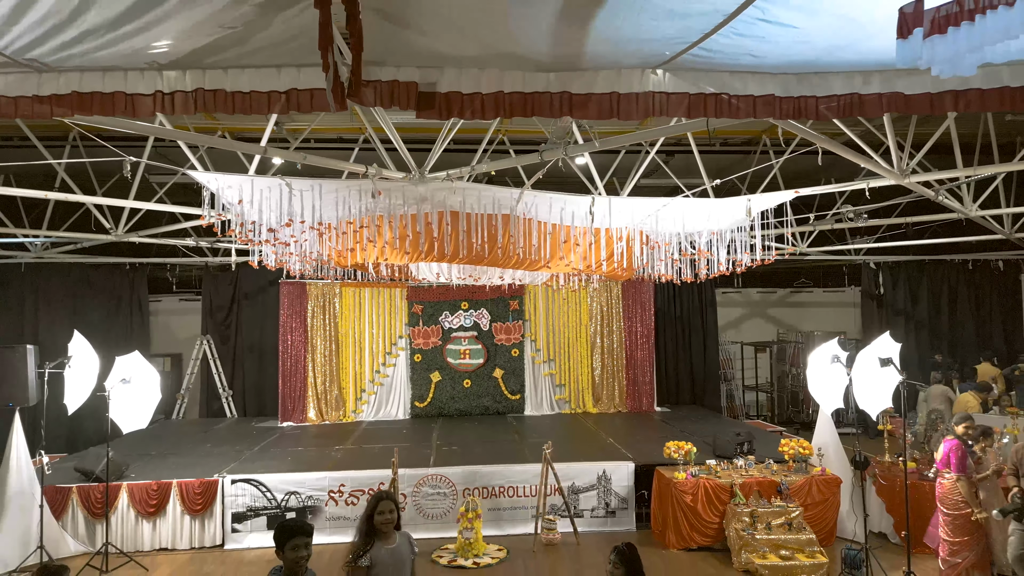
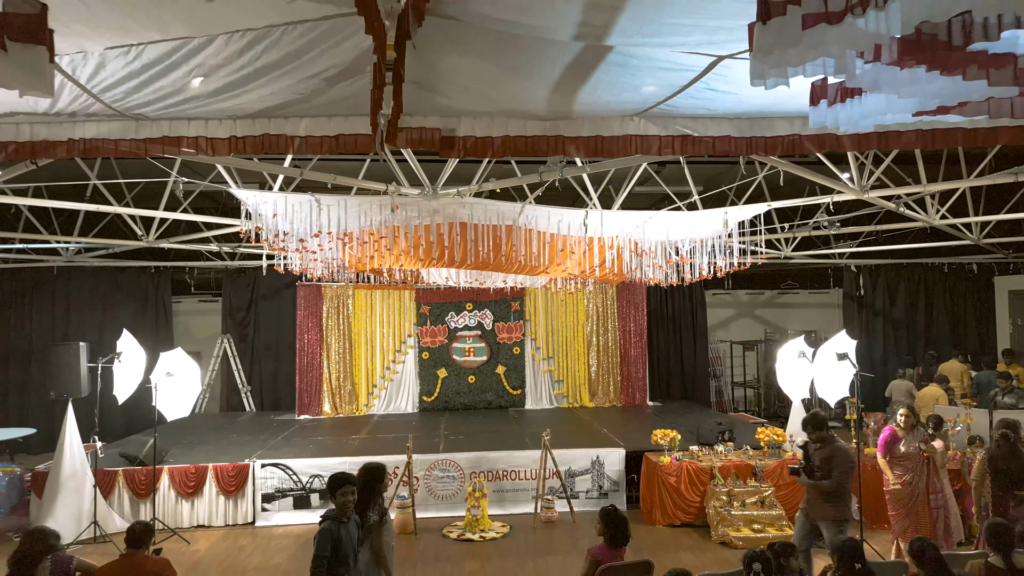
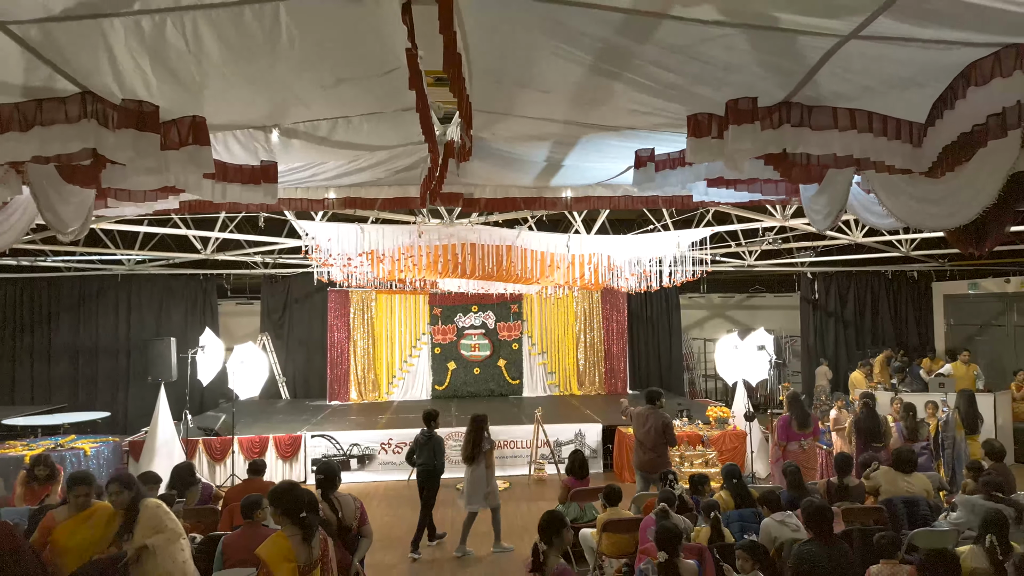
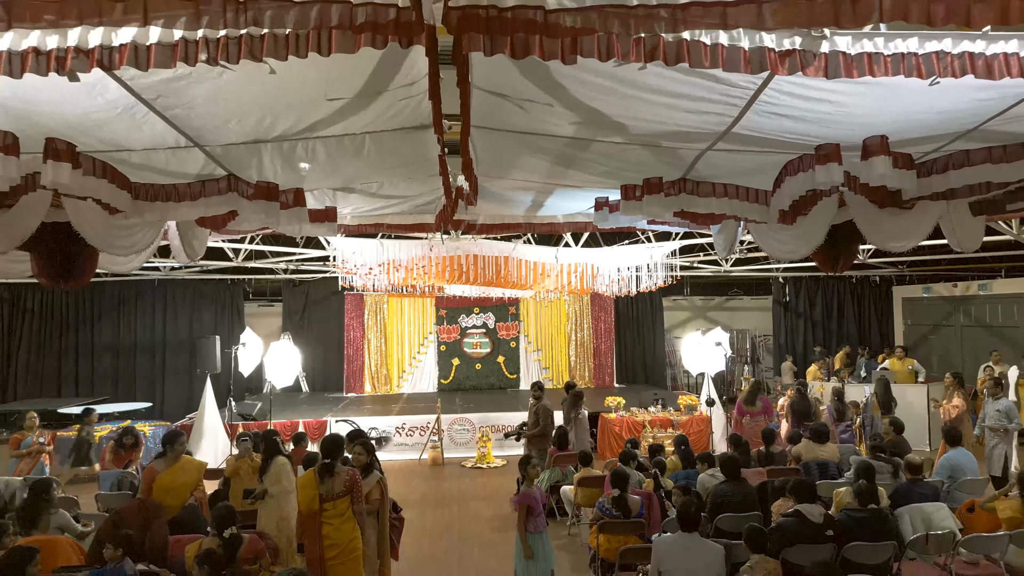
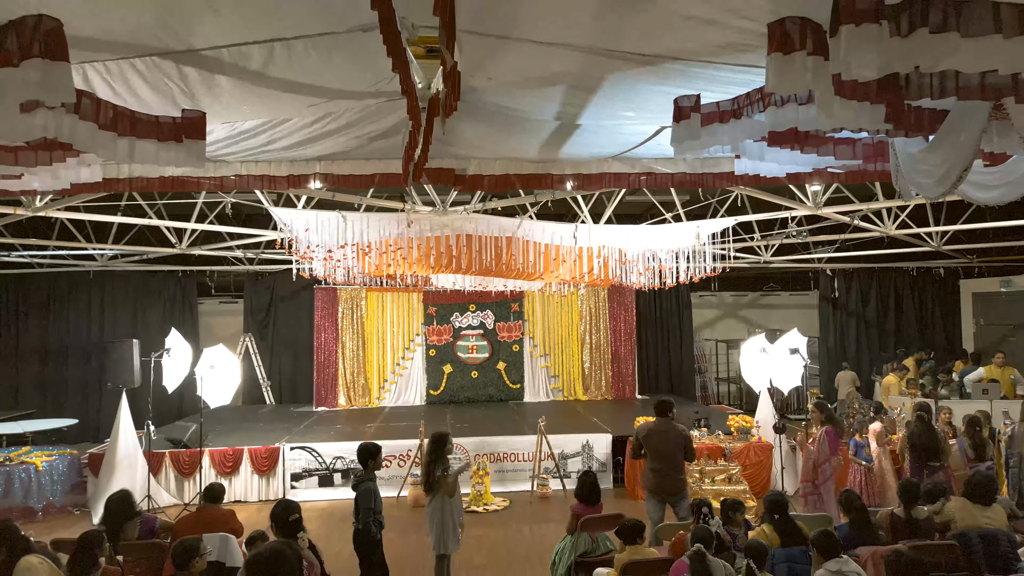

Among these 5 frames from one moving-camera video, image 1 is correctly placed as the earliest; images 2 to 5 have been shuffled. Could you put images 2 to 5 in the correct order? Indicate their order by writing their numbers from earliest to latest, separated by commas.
2, 5, 3, 4
